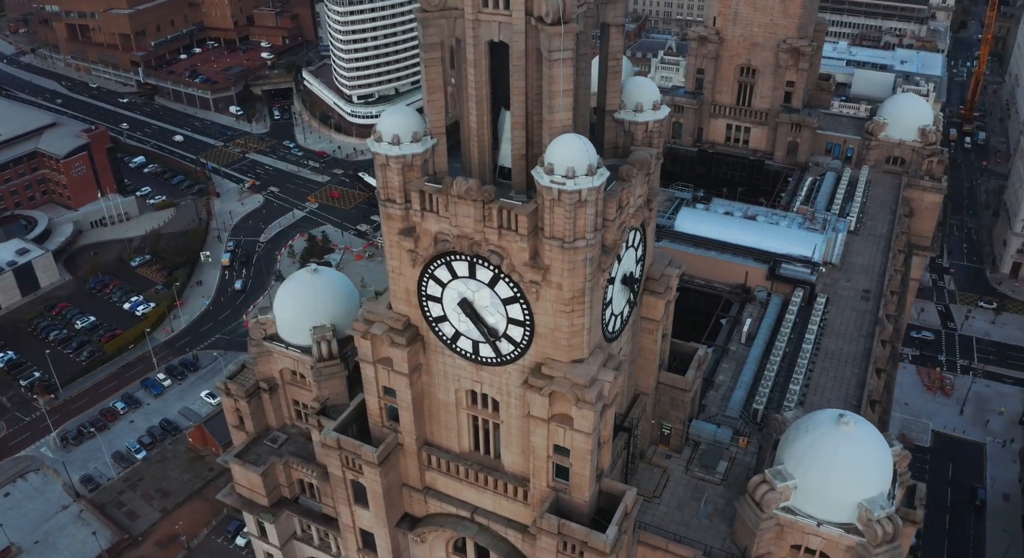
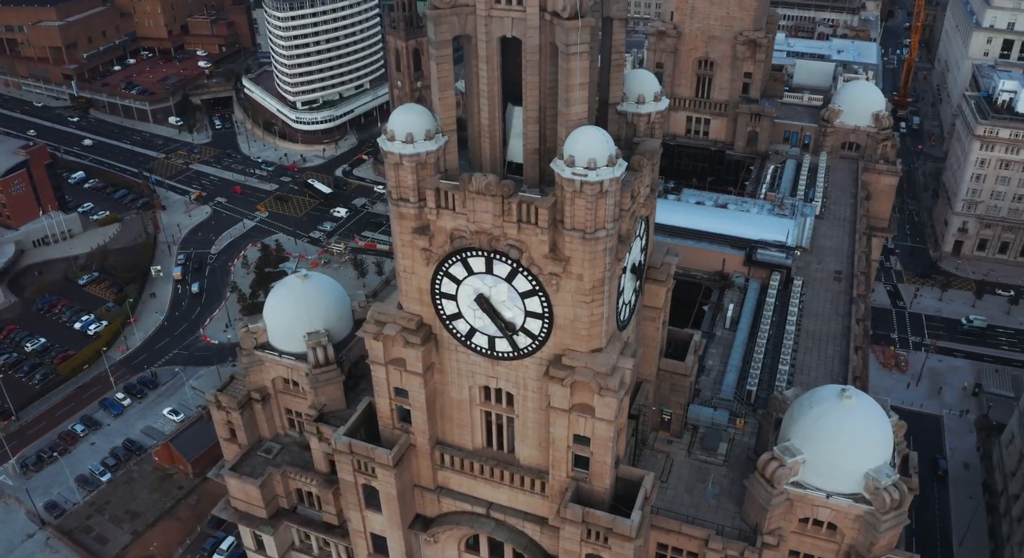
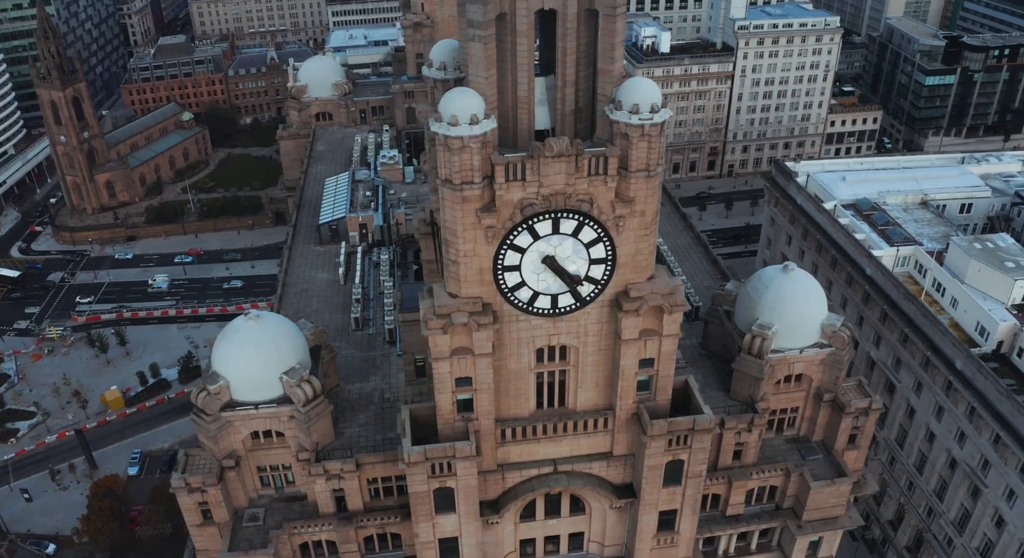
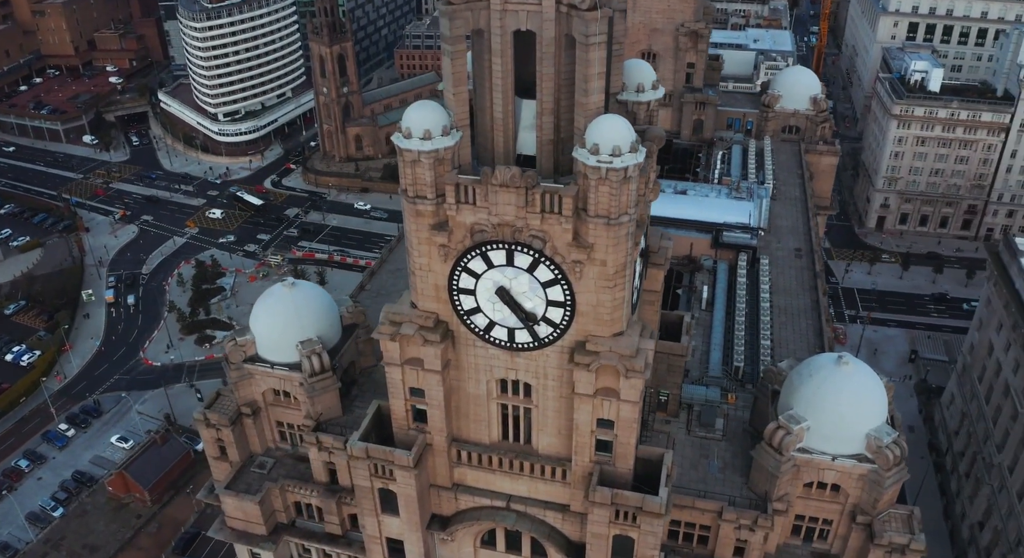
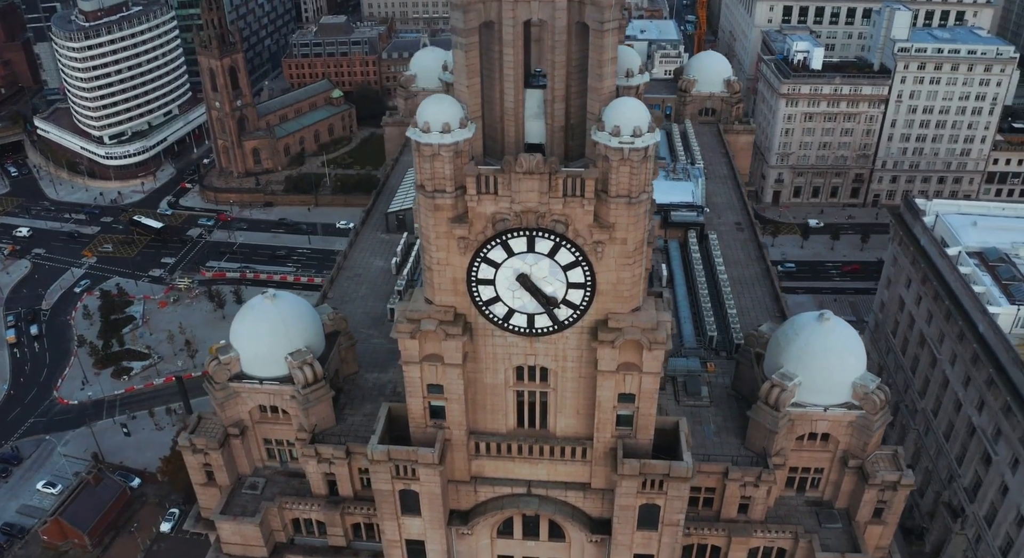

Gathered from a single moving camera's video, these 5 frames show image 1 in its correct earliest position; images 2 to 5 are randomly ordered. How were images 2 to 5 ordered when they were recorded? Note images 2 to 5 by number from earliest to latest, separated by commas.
2, 4, 5, 3
